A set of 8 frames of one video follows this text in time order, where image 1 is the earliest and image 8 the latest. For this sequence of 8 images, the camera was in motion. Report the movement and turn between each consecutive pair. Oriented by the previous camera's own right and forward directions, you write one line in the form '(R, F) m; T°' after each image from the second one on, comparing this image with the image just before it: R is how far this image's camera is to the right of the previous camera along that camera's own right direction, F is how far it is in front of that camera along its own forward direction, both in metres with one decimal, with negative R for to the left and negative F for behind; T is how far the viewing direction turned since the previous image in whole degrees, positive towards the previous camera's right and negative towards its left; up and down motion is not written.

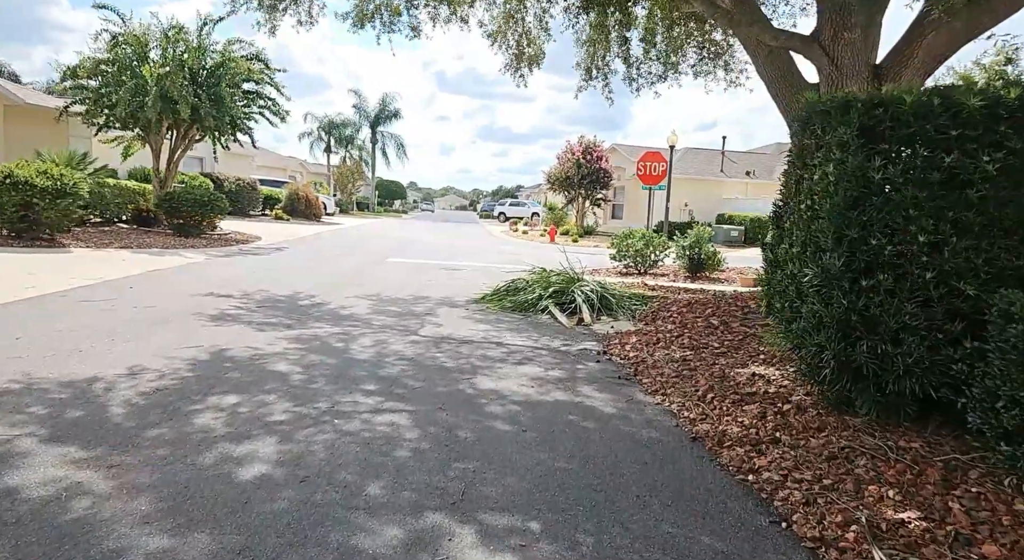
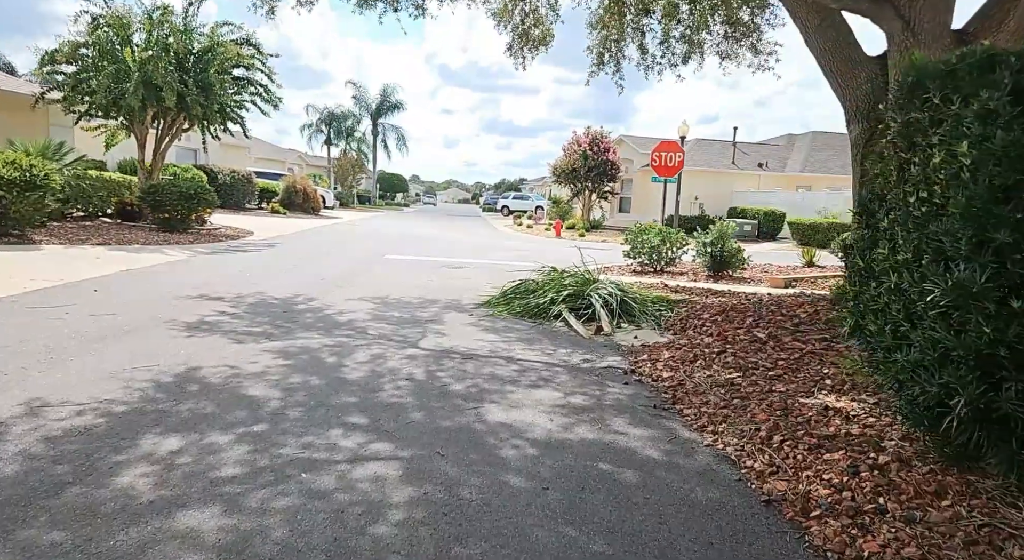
(-0.1, +0.9) m; 0°
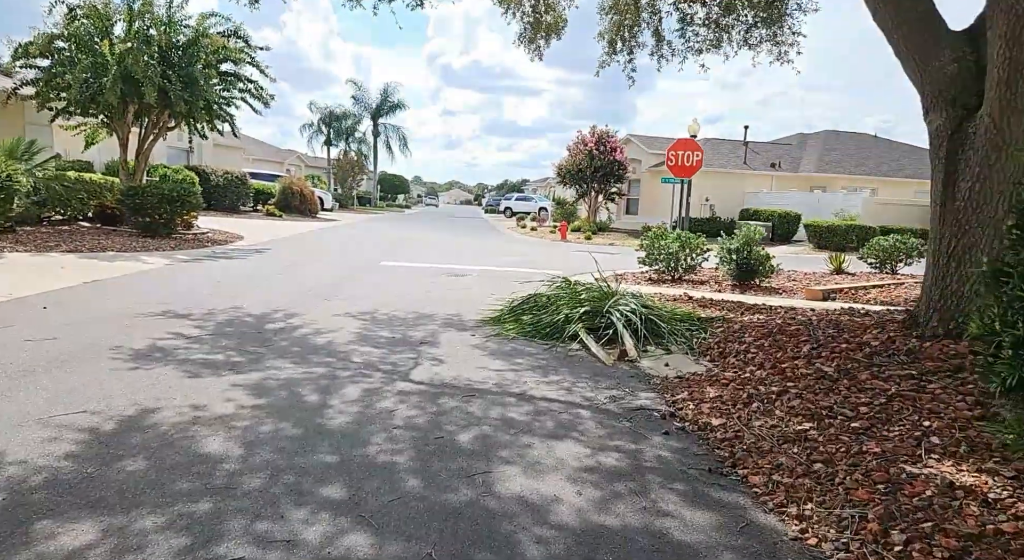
(-0.1, +0.9) m; 0°
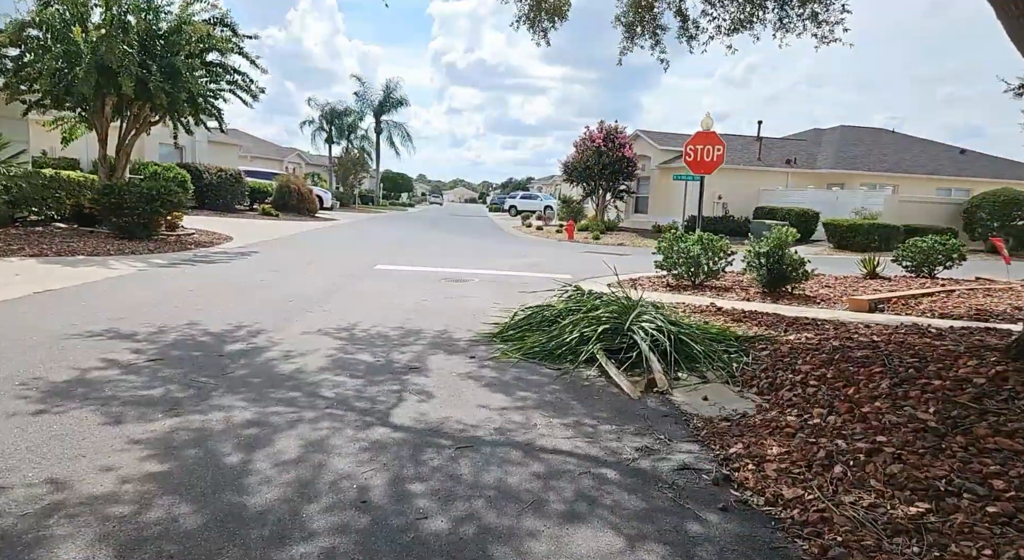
(0.0, +1.0) m; 0°
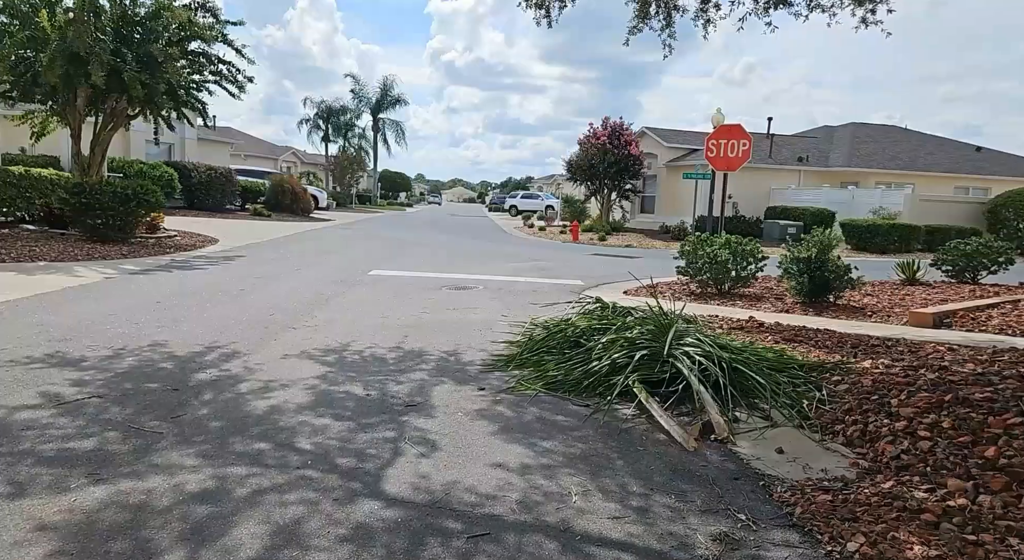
(-0.1, +0.9) m; 0°
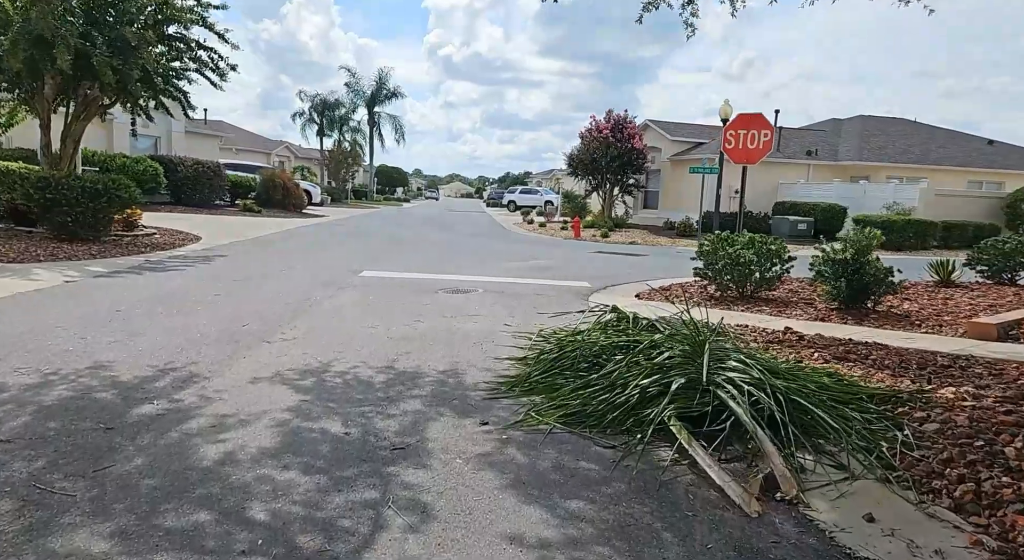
(-0.1, +0.8) m; 0°
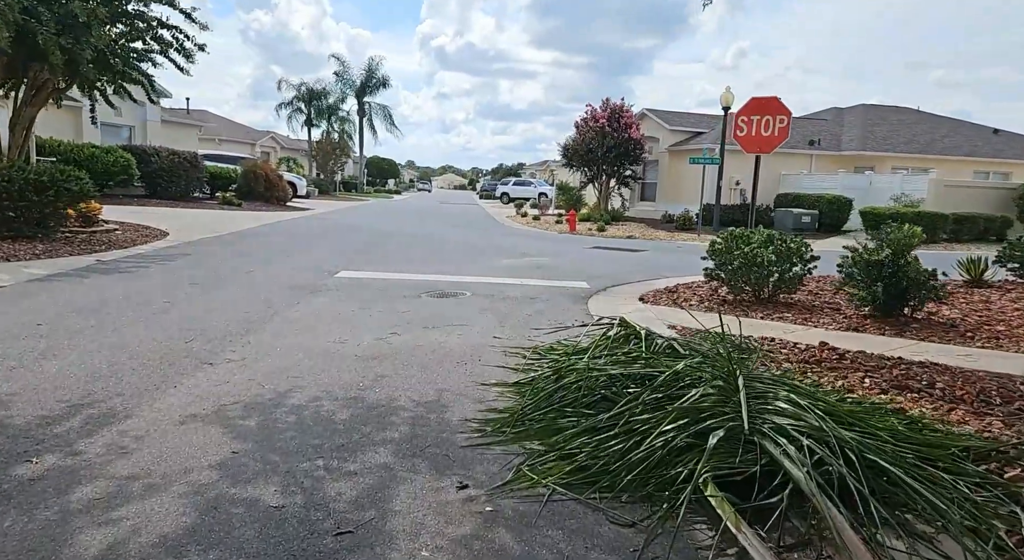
(0.0, +0.9) m; +1°
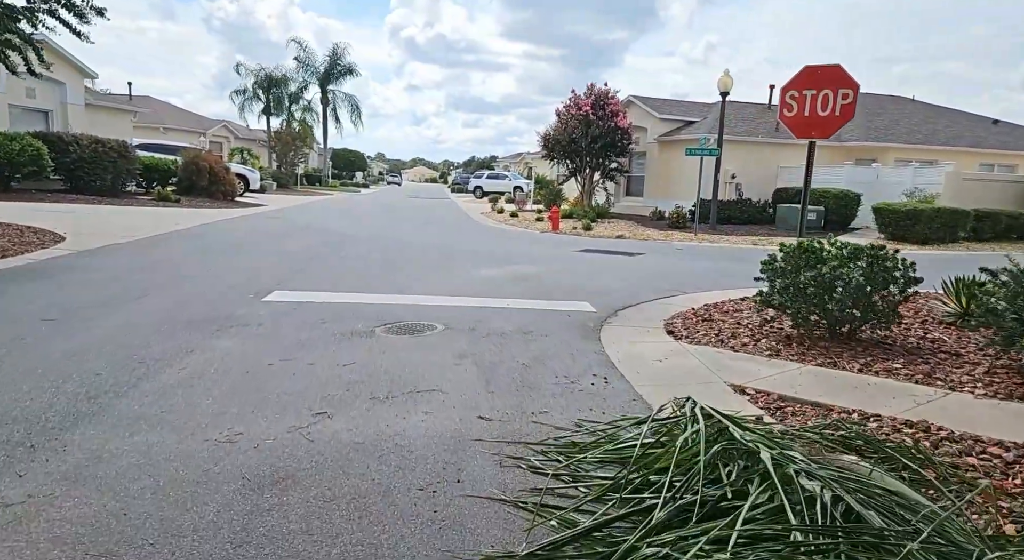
(-0.1, +2.2) m; +2°
